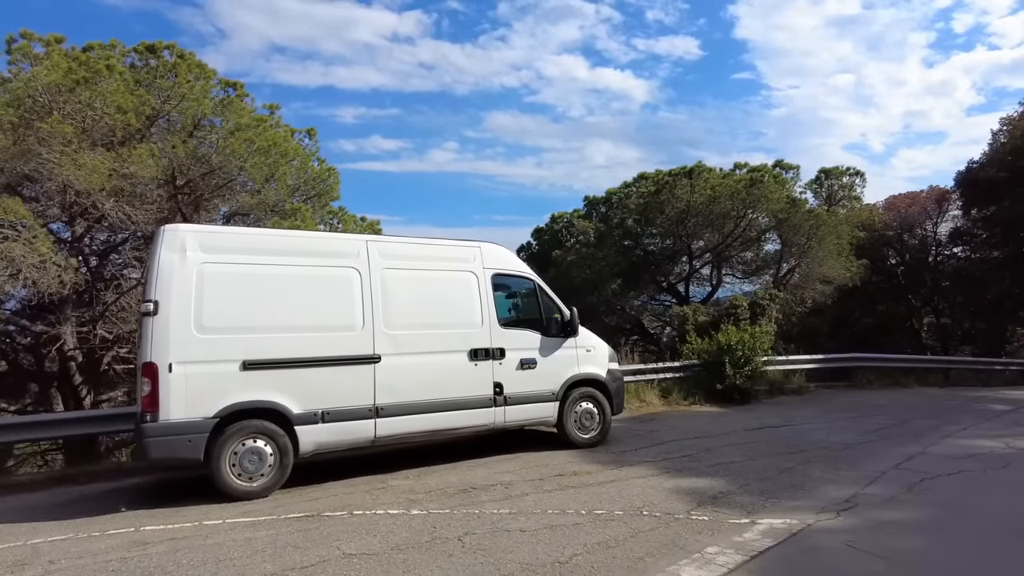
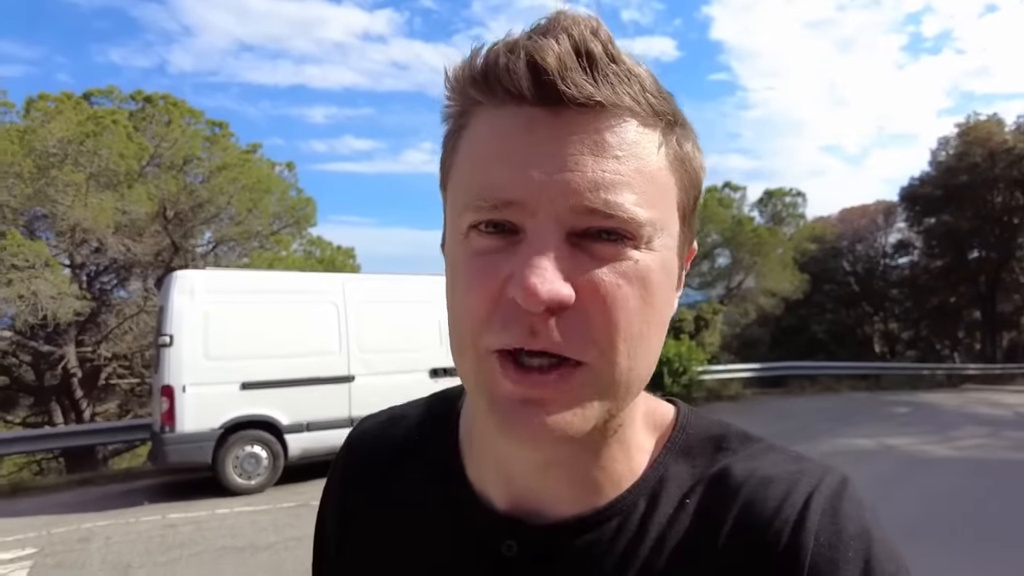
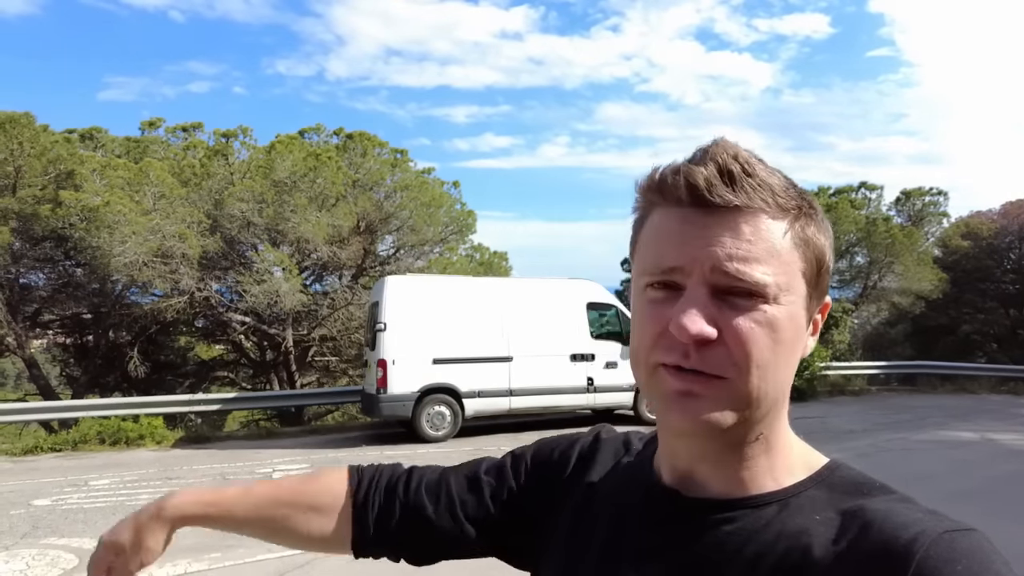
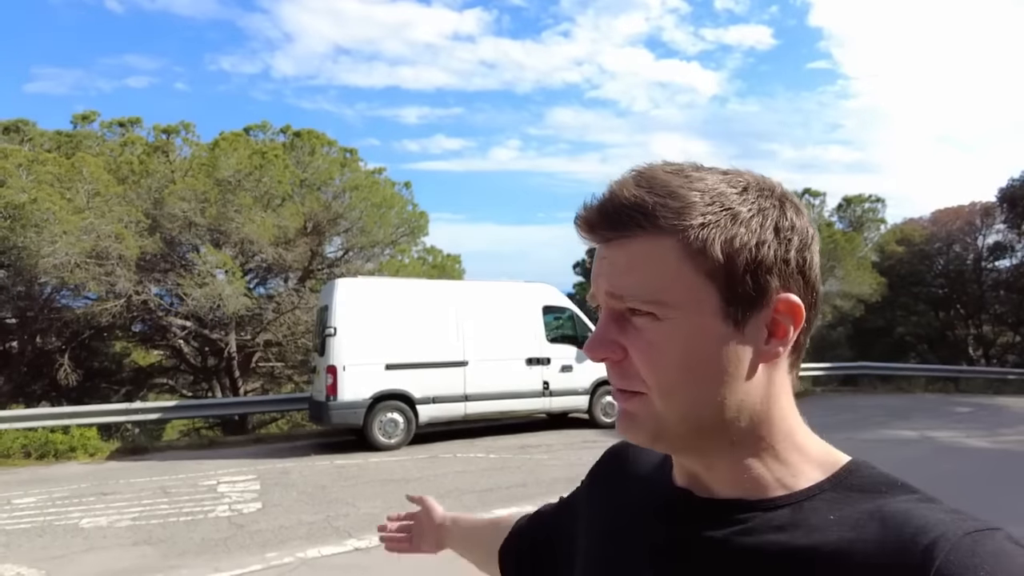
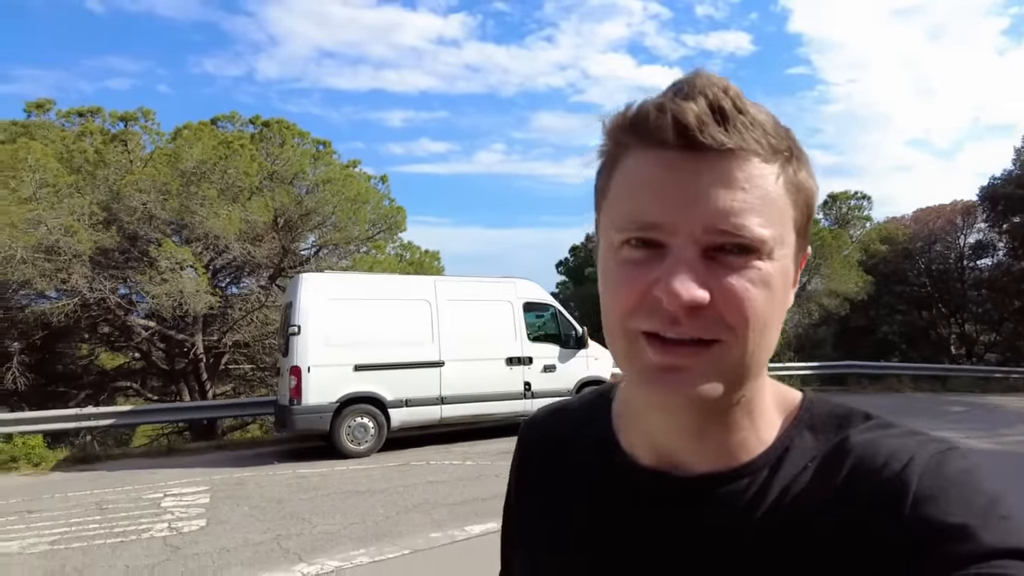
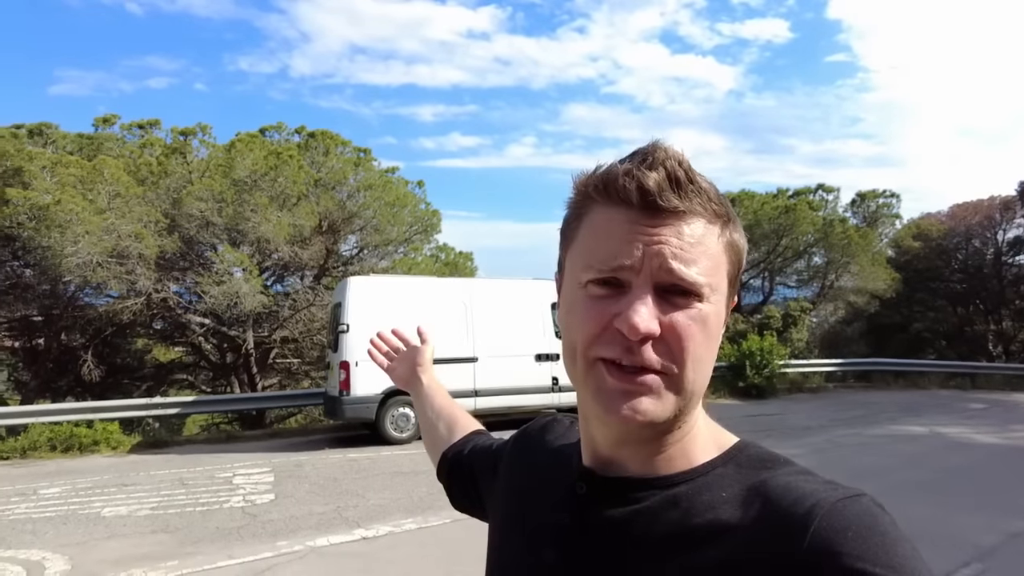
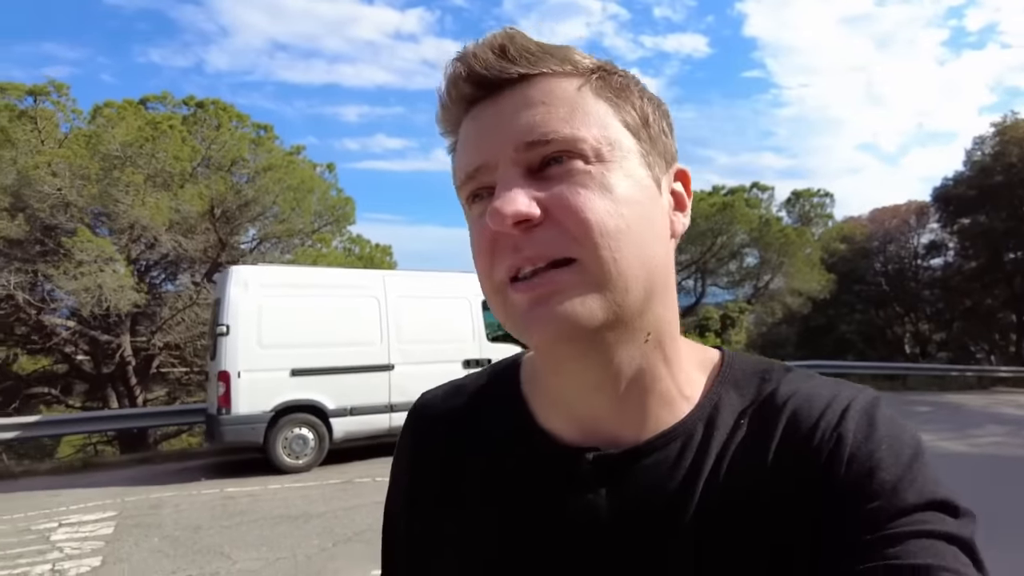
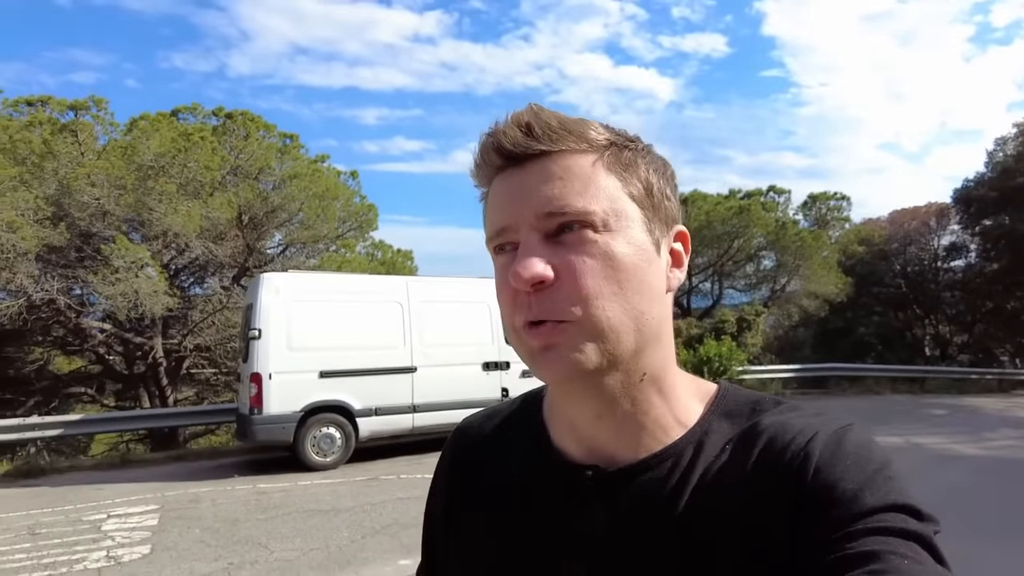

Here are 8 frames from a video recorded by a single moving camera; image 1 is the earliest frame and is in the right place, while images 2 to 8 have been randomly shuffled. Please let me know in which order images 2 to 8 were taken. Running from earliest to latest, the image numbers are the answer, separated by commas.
2, 7, 8, 5, 4, 6, 3
